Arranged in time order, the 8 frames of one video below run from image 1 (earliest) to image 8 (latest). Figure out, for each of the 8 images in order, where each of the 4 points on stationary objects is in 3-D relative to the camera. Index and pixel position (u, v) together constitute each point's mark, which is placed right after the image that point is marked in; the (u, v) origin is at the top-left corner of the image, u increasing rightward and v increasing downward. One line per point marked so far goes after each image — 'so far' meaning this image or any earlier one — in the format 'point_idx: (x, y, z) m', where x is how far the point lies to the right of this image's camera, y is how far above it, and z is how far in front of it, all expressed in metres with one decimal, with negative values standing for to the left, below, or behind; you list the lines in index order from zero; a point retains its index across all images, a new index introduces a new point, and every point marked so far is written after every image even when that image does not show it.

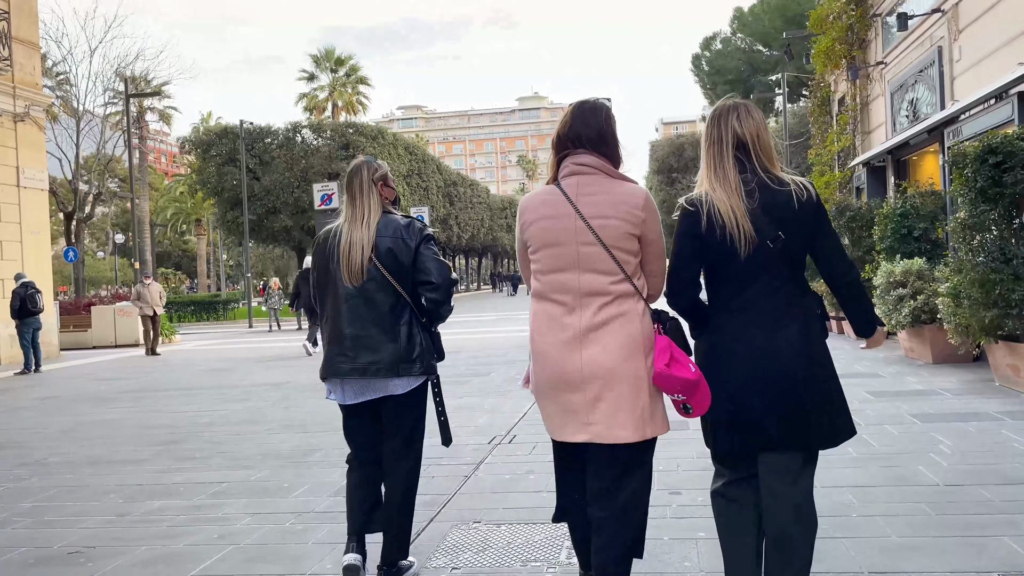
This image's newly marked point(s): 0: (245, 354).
0: (-5.4, -1.3, +16.3) m
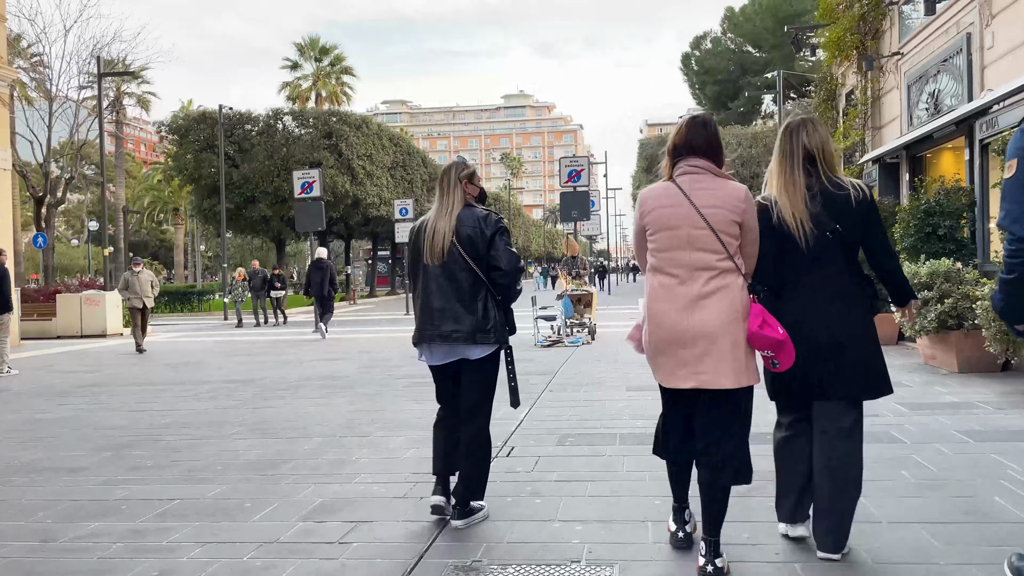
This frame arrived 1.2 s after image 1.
0: (-5.7, -1.2, +15.5) m
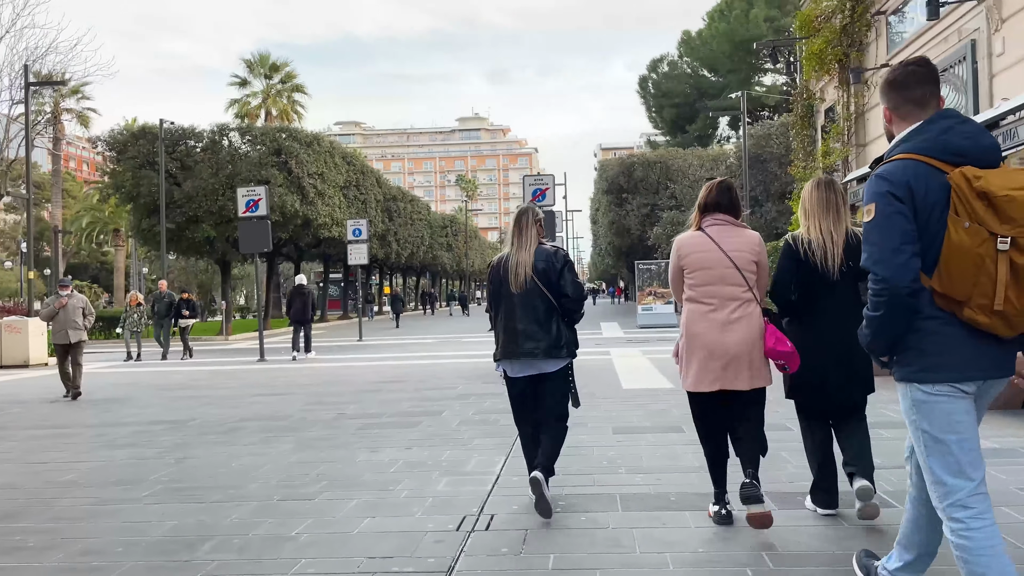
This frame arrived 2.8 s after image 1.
0: (-6.4, -1.6, +14.0) m
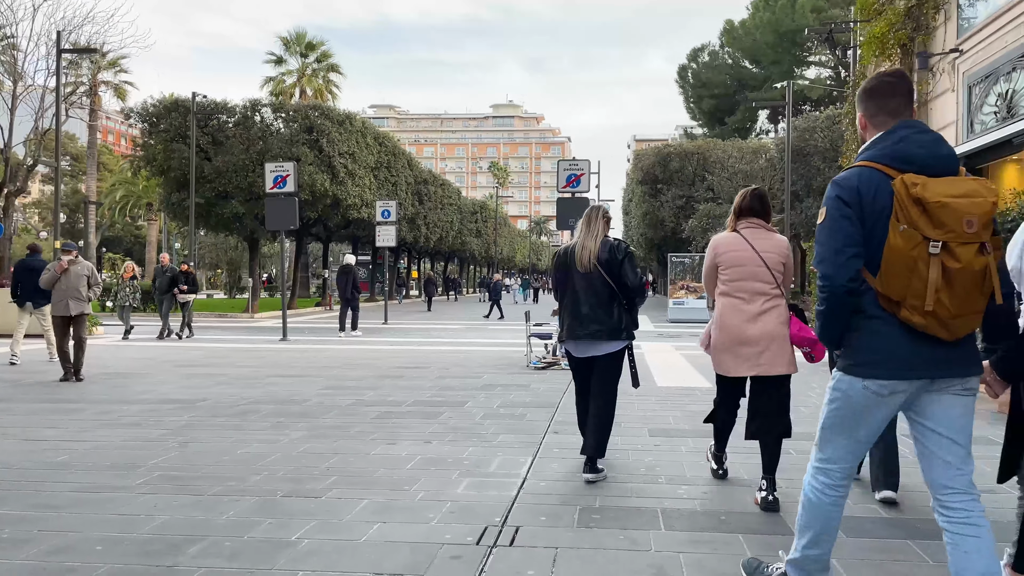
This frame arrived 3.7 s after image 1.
0: (-5.9, -1.2, +13.7) m
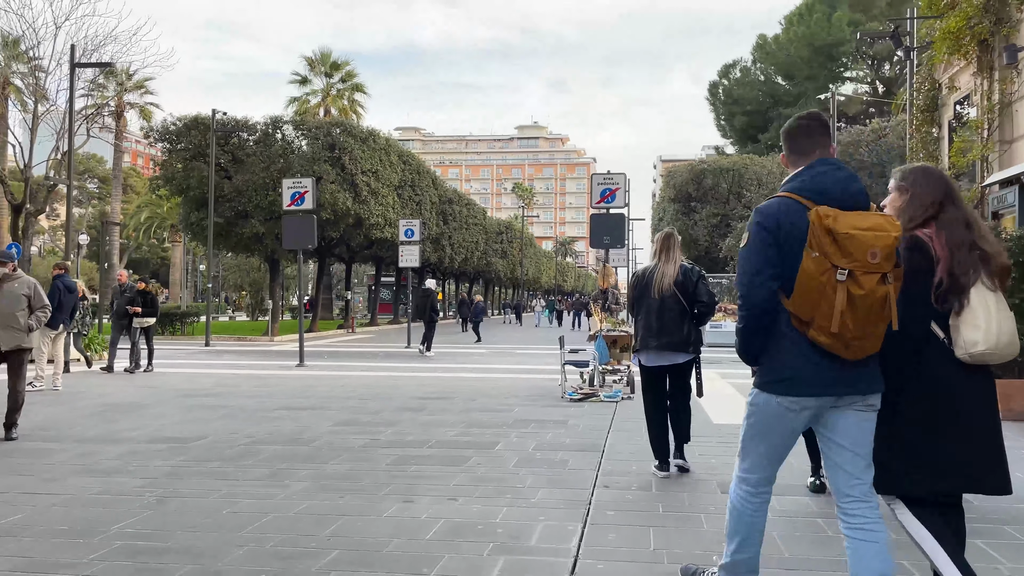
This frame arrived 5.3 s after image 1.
0: (-5.4, -1.5, +12.8) m
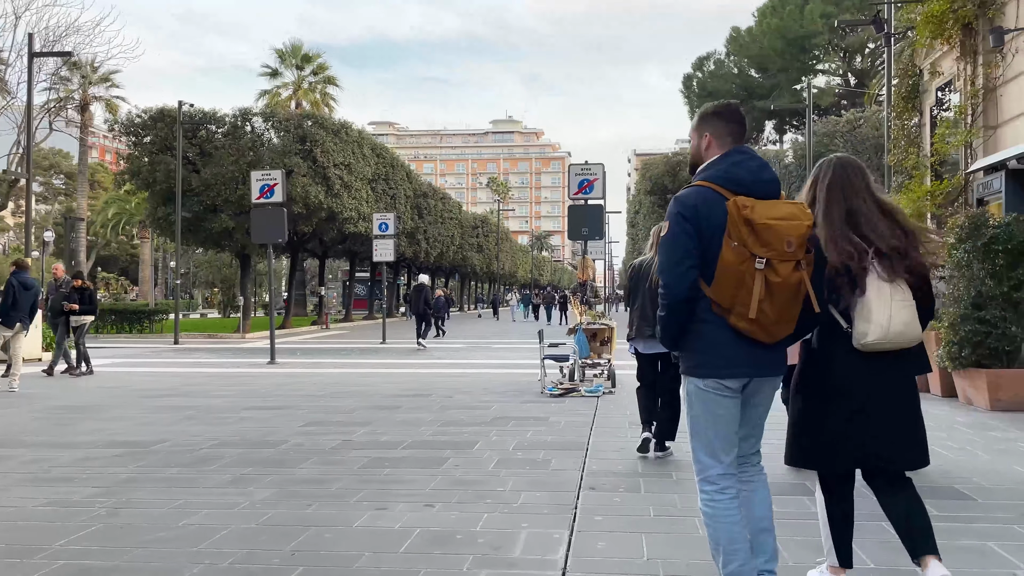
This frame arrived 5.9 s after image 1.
0: (-5.7, -1.5, +12.3) m
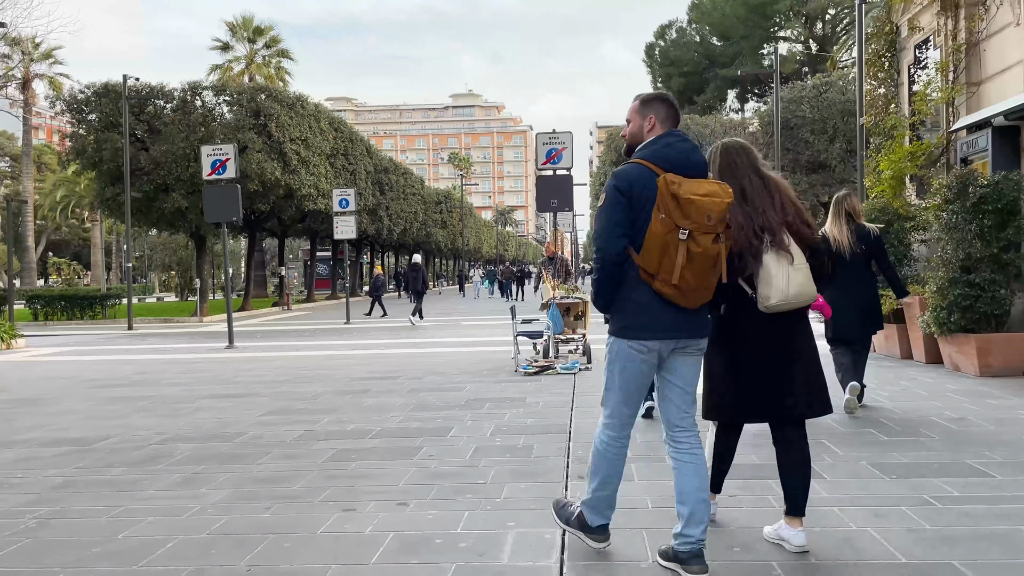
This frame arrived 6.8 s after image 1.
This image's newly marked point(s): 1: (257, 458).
0: (-6.1, -1.2, +11.6) m
1: (-1.8, -1.2, +5.6) m
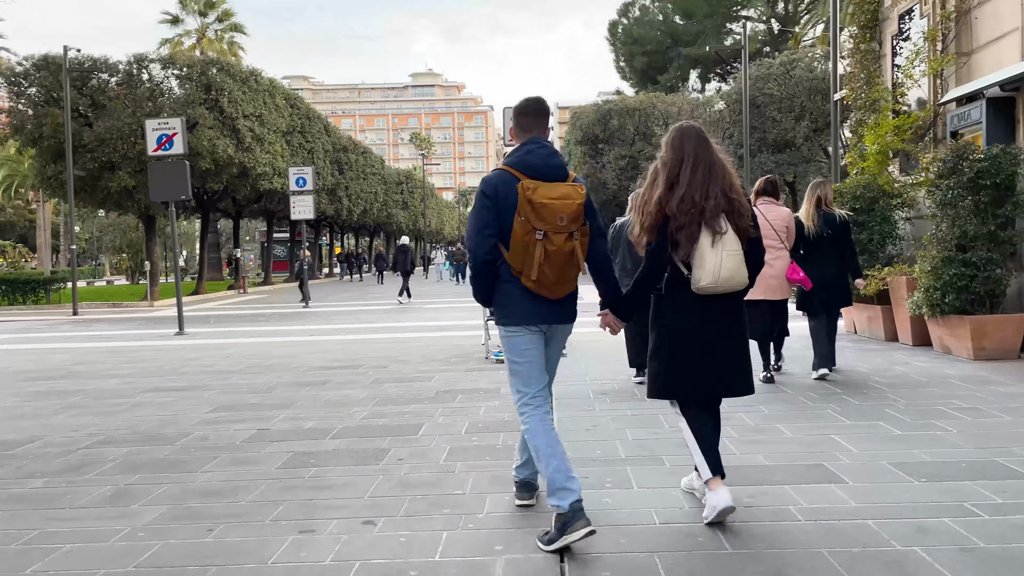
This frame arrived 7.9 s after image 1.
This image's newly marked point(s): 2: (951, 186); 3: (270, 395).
0: (-6.6, -1.0, +10.7) m
1: (-1.9, -1.1, +5.0) m
2: (+4.3, +1.0, +7.9) m
3: (-2.2, -1.0, +7.3) m
